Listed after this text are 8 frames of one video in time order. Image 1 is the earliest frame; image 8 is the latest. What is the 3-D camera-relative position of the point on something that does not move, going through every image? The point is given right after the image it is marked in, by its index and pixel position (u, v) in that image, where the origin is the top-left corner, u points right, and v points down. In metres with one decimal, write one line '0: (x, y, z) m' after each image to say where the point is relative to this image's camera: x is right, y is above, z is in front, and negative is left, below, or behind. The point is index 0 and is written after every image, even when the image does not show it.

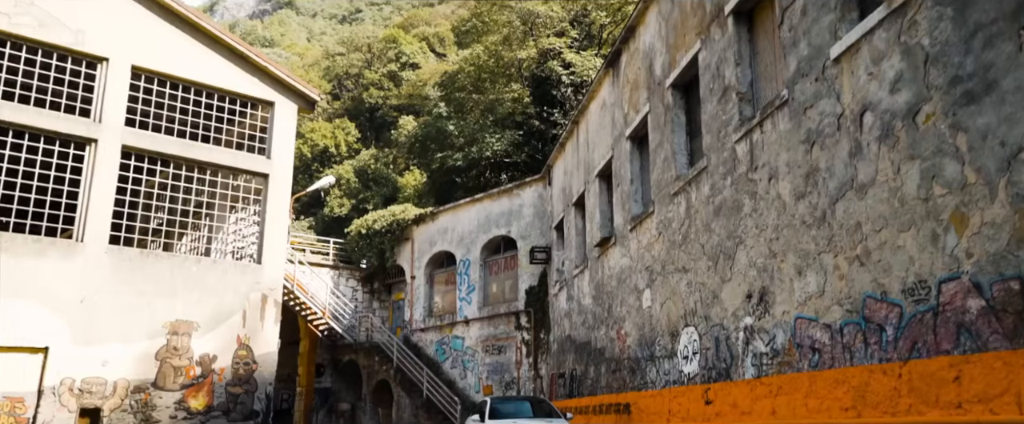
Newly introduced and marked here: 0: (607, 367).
0: (+2.4, -3.9, +15.8) m
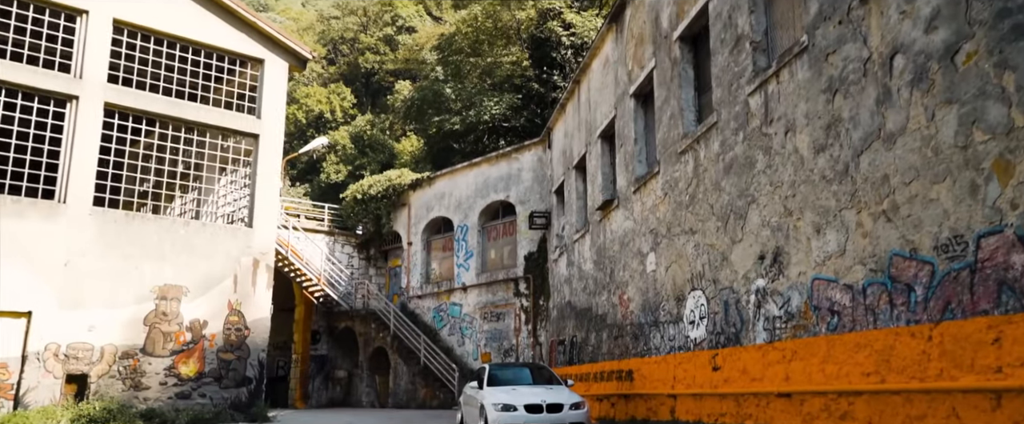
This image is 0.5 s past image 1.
0: (+2.4, -3.0, +15.4) m
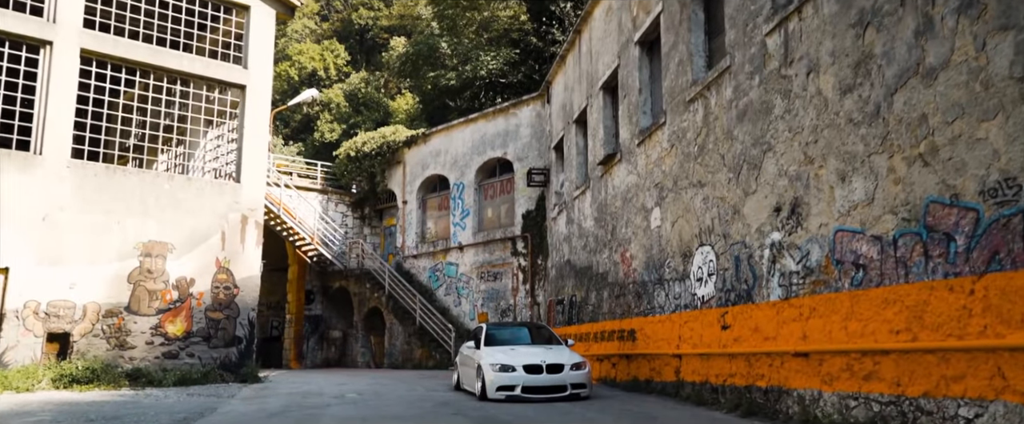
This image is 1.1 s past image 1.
0: (+2.3, -1.9, +14.9) m
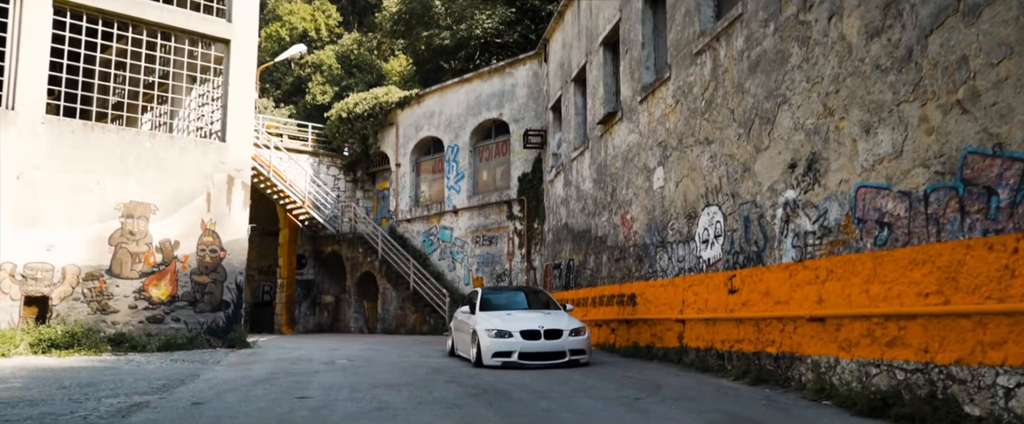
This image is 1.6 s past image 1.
0: (+2.2, -1.0, +14.4) m
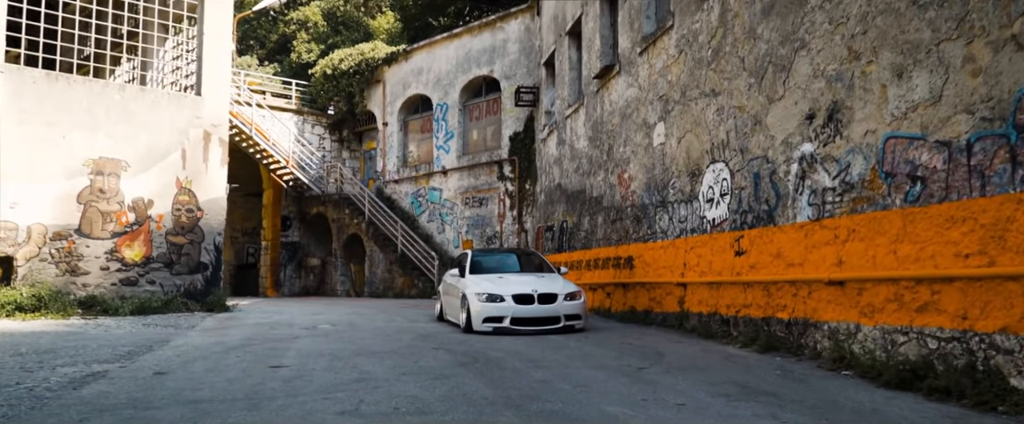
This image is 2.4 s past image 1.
0: (+2.0, -0.1, +13.8) m
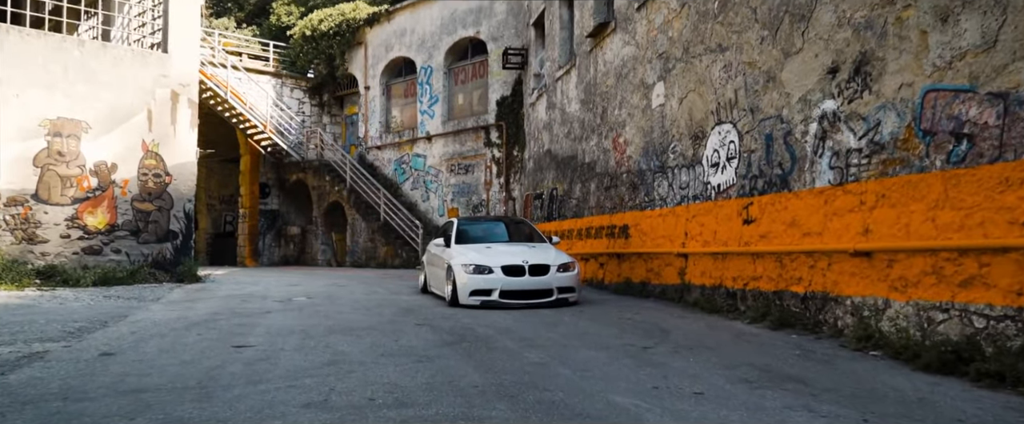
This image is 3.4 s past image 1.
0: (+1.8, +0.6, +13.1) m
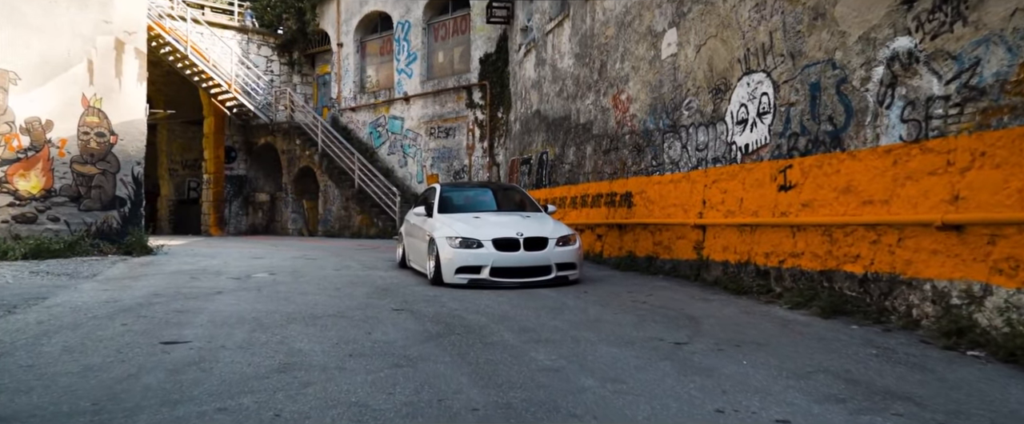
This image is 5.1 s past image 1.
0: (+1.6, +1.2, +11.9) m
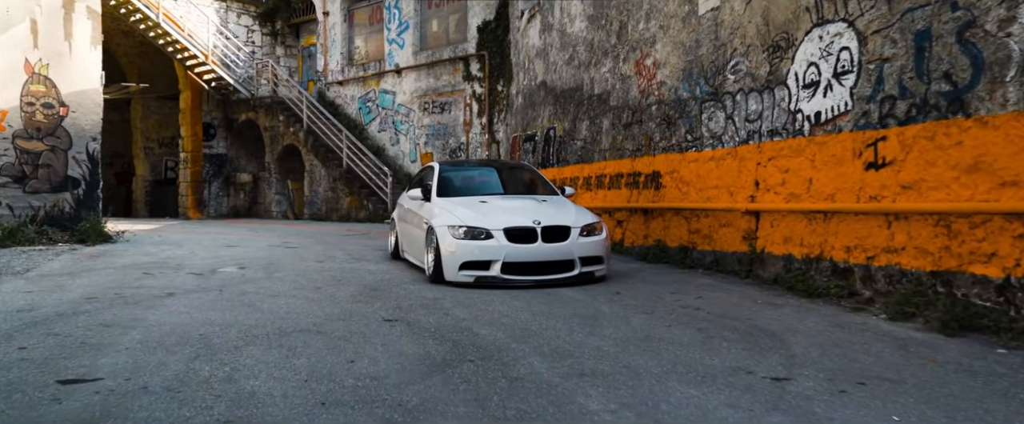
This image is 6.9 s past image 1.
0: (+1.7, +1.5, +10.4) m
